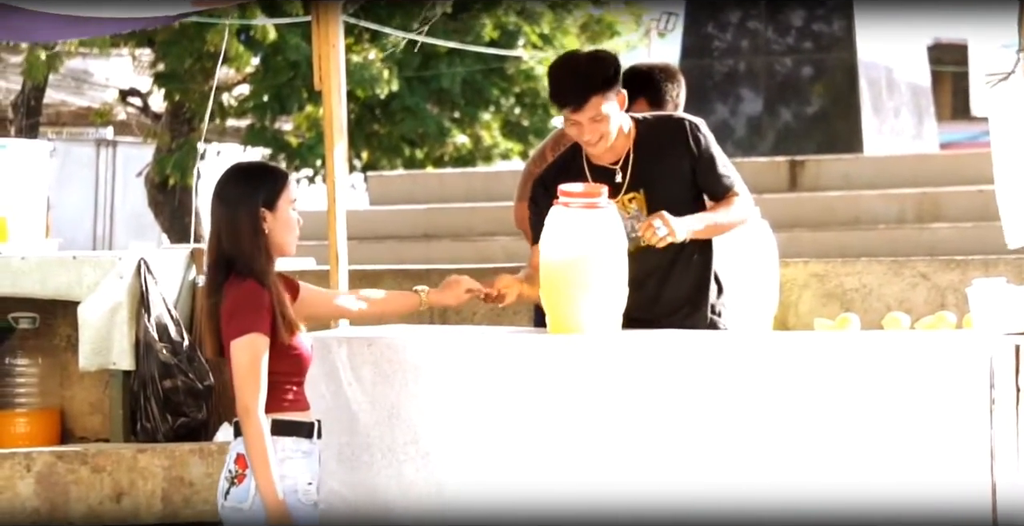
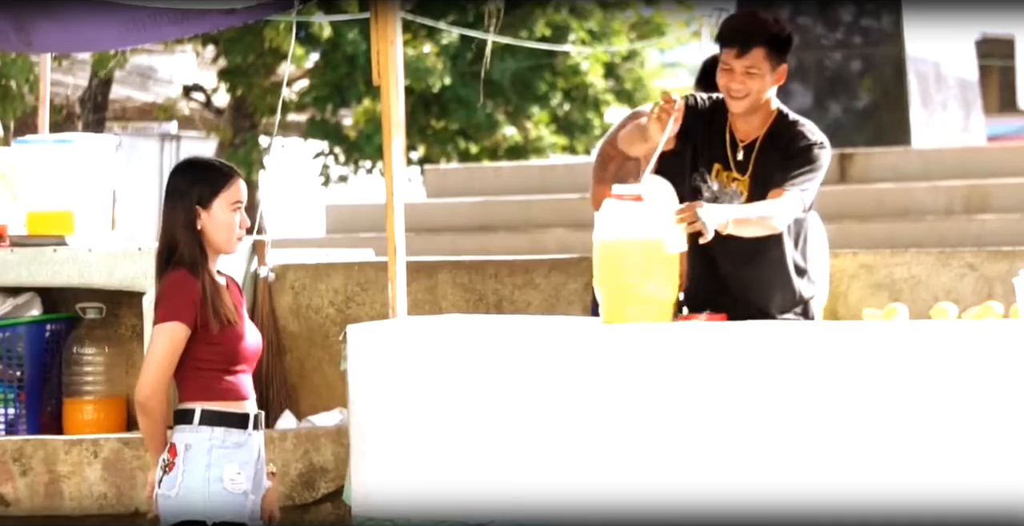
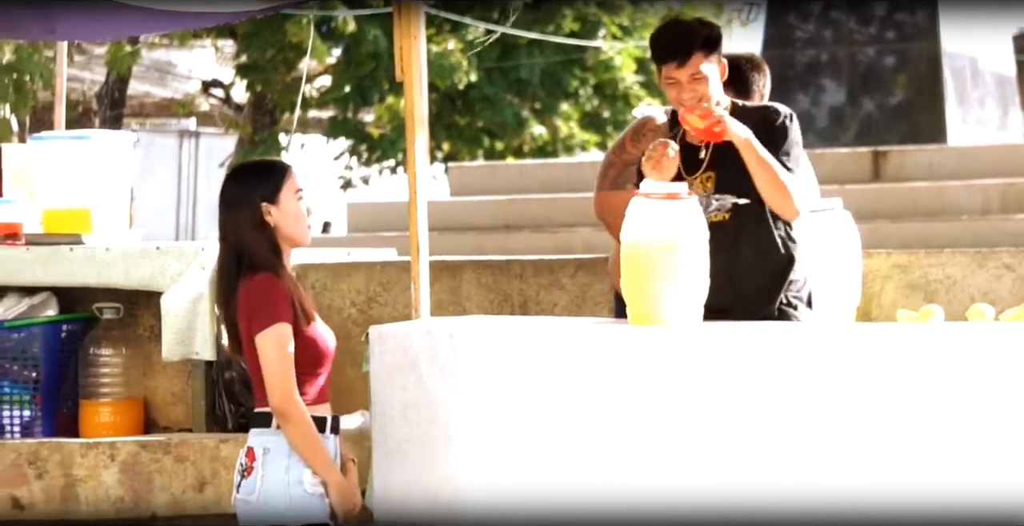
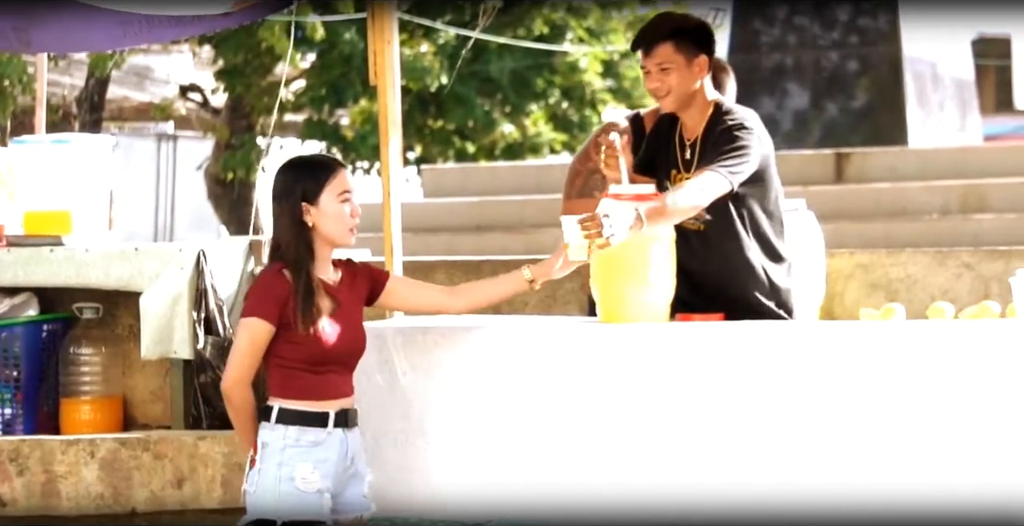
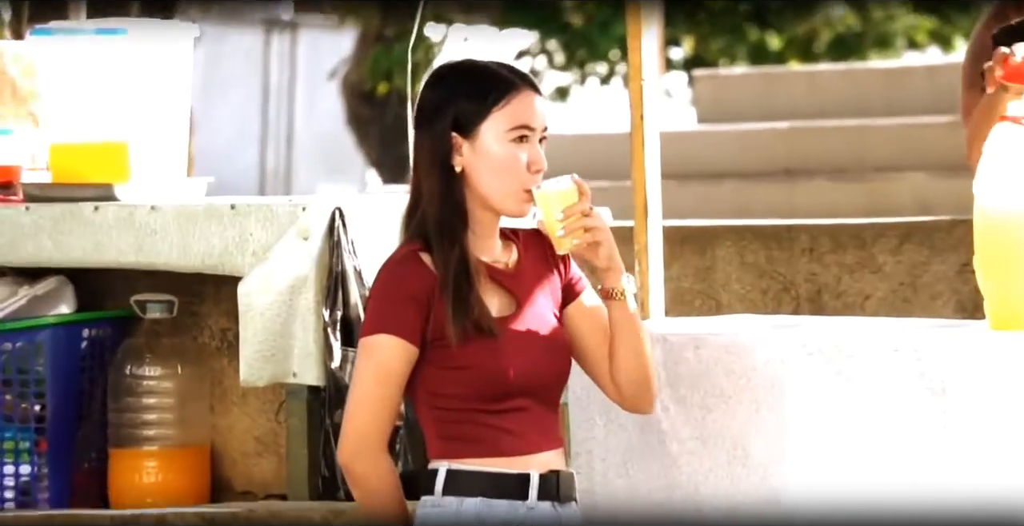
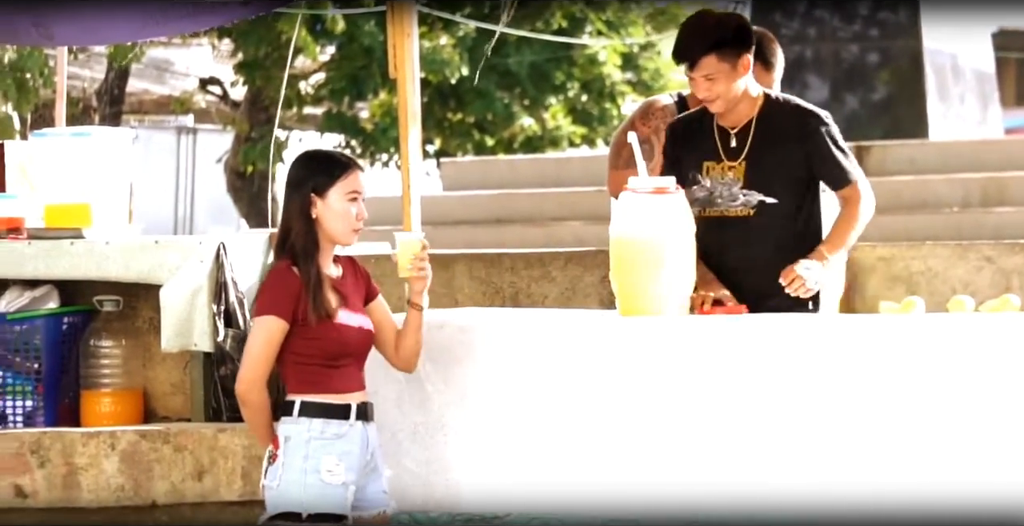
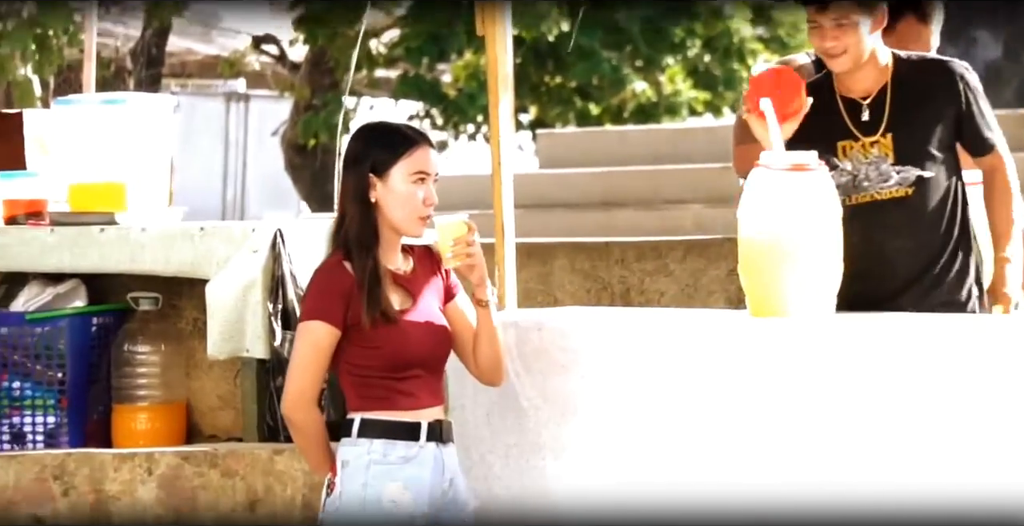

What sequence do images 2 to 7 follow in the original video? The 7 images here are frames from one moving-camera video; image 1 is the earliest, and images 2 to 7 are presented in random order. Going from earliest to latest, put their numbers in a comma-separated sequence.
3, 2, 4, 6, 7, 5
